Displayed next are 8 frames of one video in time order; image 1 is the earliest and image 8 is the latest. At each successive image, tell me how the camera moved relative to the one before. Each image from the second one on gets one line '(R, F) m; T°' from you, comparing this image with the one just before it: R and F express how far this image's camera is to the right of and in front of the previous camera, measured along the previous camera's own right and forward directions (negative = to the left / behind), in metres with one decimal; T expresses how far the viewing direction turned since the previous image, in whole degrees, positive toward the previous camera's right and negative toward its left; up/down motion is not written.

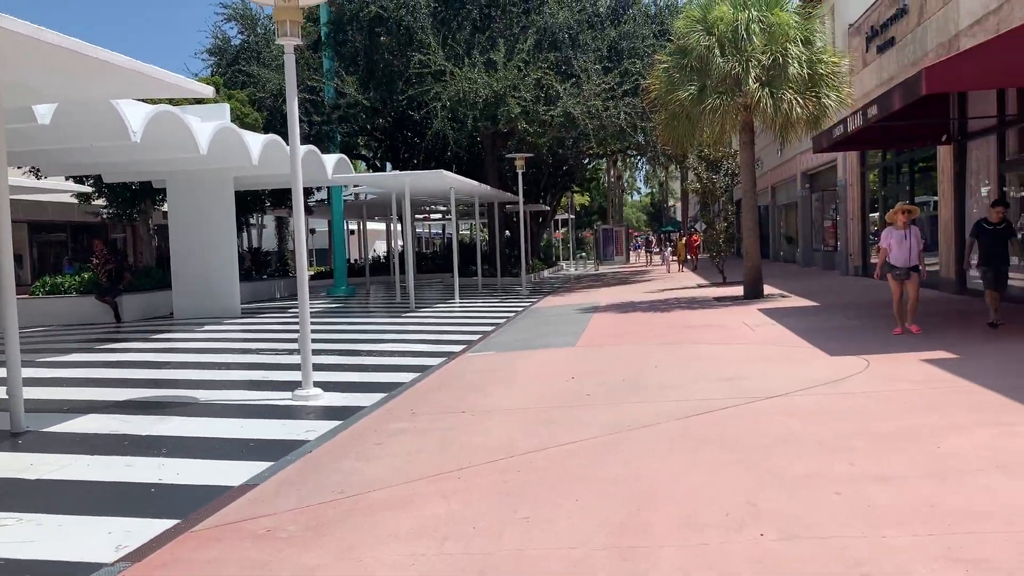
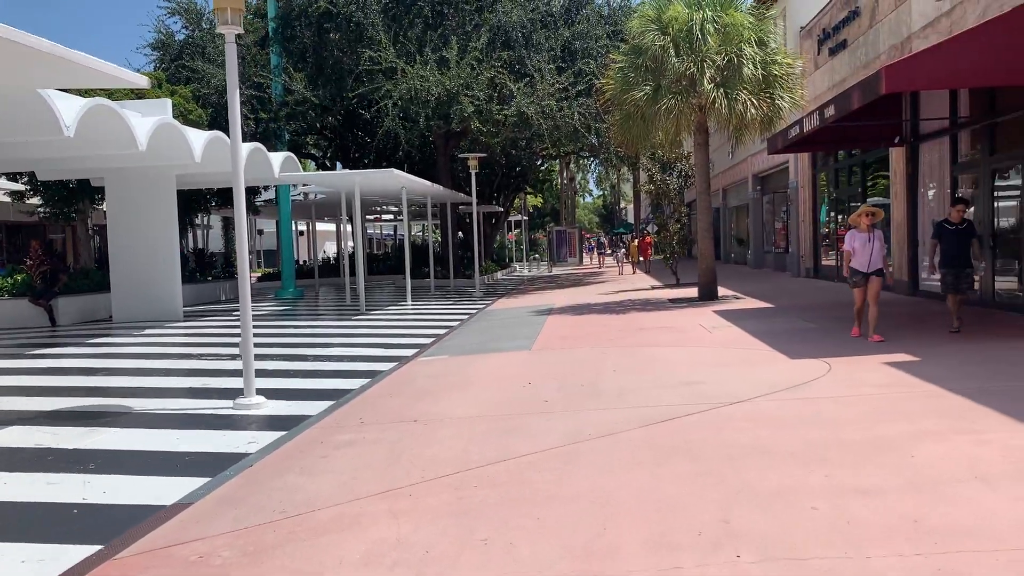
(0.0, +0.3) m; +3°
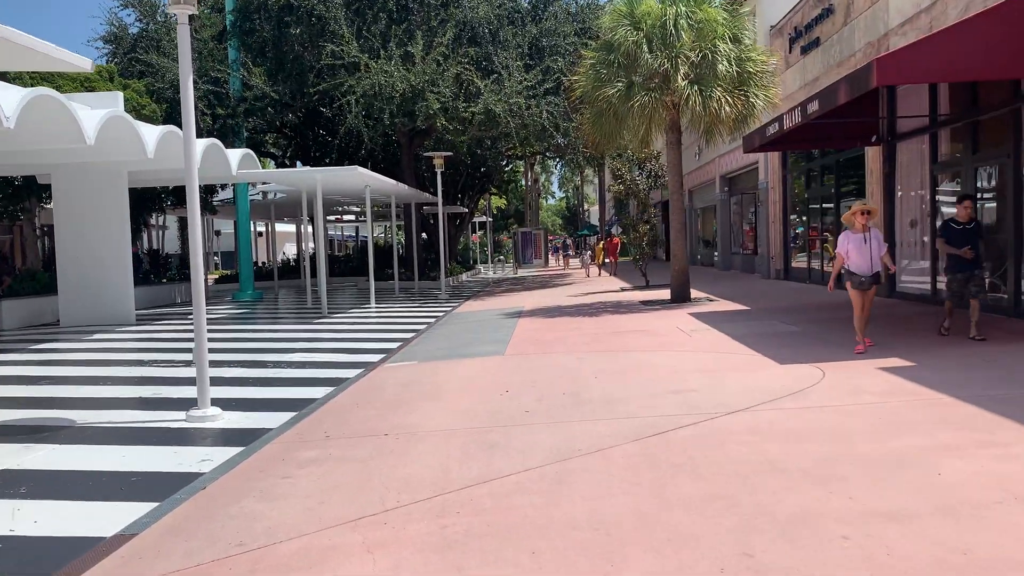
(-0.1, +0.5) m; +2°
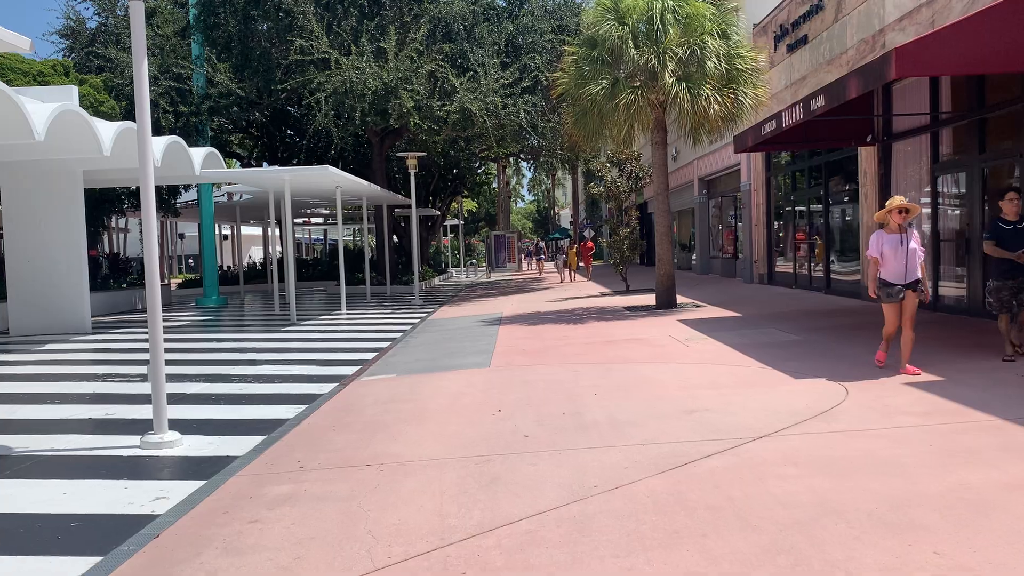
(-0.2, +0.7) m; +2°
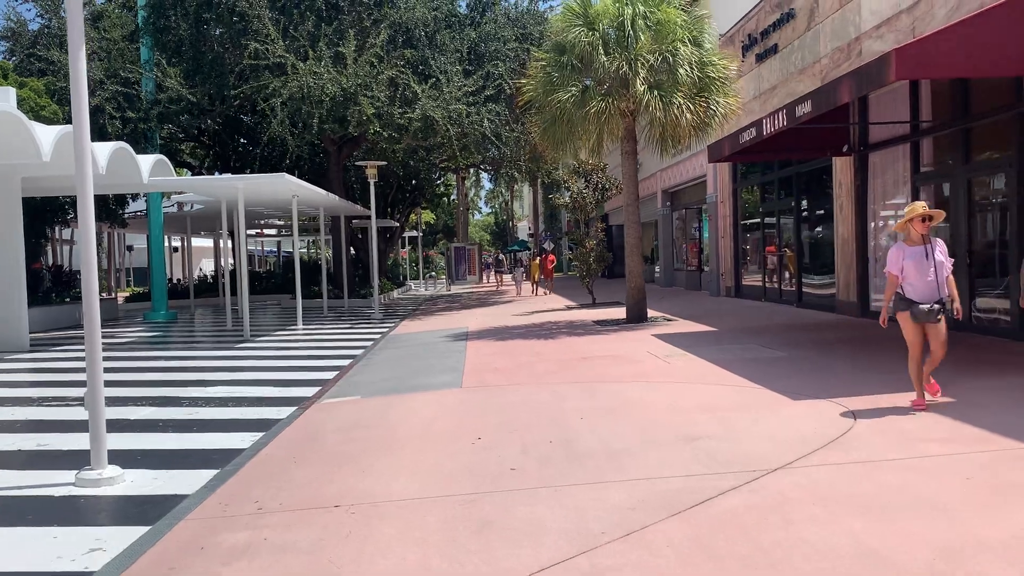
(-0.2, +0.6) m; +3°
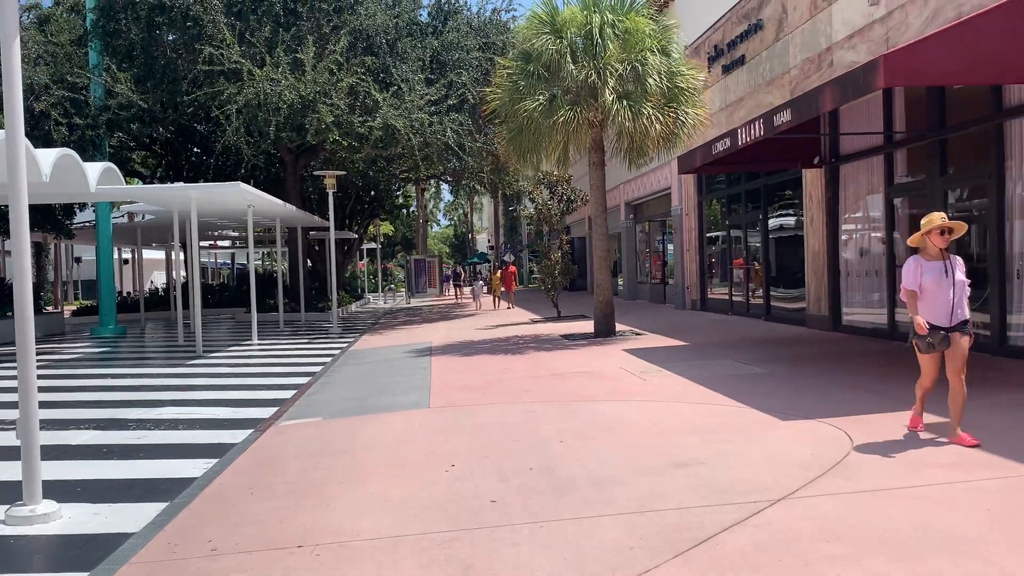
(-0.1, +0.4) m; +3°
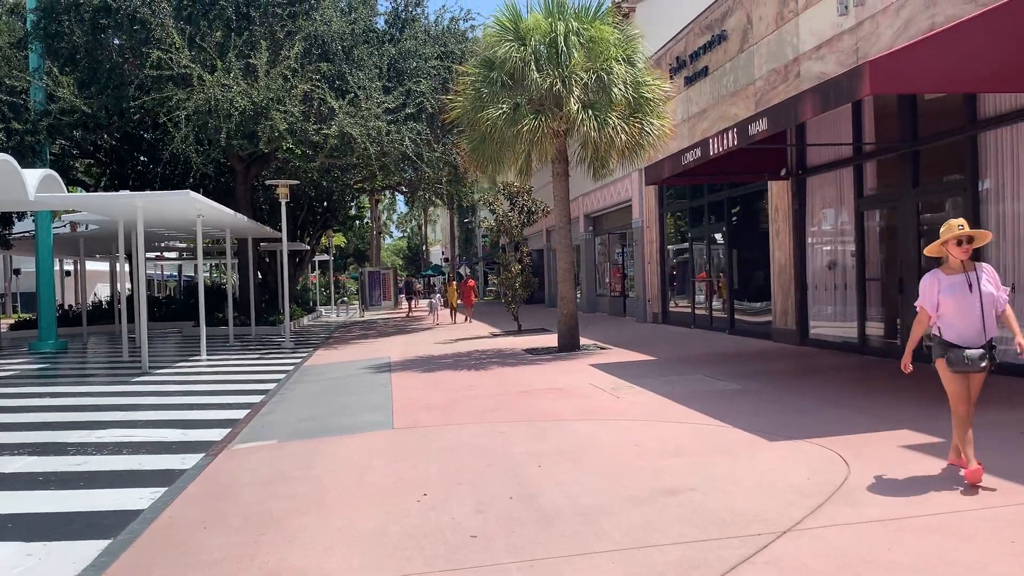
(-0.2, +0.4) m; +3°
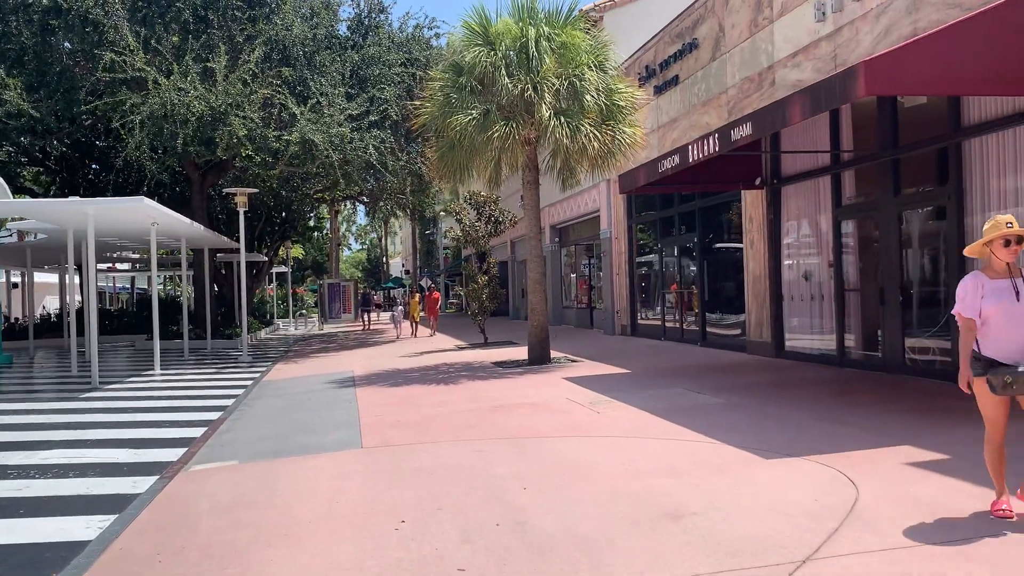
(-0.2, +0.4) m; +3°
